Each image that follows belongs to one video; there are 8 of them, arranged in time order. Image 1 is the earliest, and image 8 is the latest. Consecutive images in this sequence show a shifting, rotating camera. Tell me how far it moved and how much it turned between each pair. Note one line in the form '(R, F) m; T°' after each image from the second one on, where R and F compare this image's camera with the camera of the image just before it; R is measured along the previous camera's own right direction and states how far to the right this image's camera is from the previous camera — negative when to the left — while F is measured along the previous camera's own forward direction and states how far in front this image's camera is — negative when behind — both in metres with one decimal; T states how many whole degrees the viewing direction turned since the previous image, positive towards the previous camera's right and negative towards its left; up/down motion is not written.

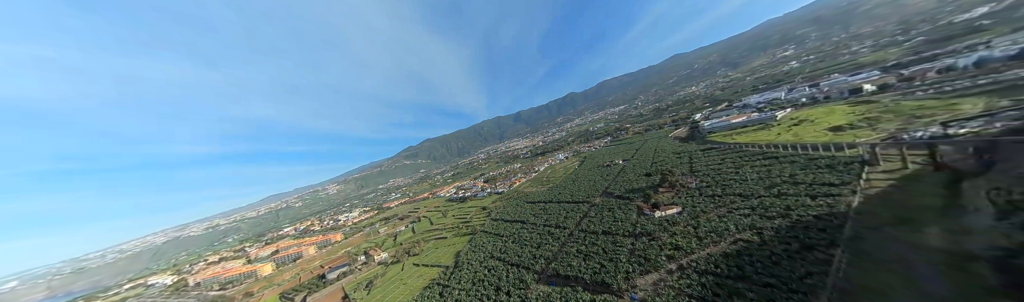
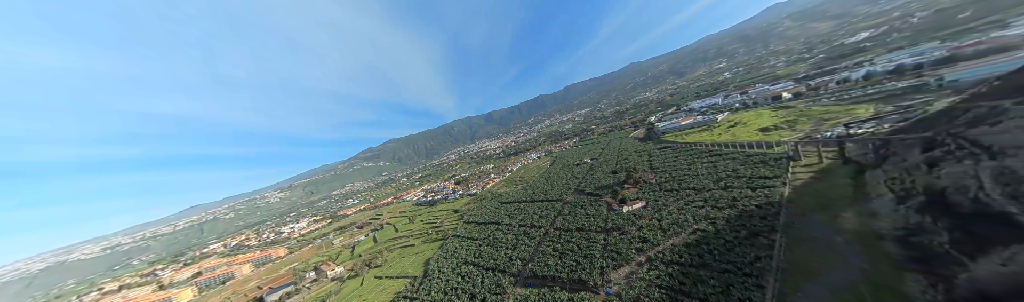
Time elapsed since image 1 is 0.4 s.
(-0.6, +3.2) m; +8°
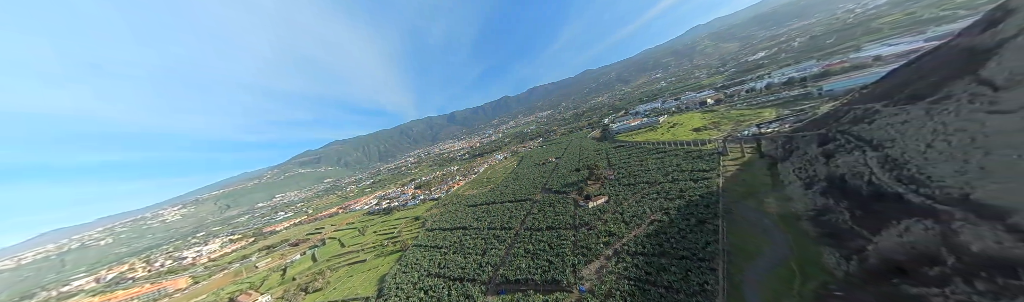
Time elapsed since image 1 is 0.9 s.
(-1.1, +3.1) m; +10°
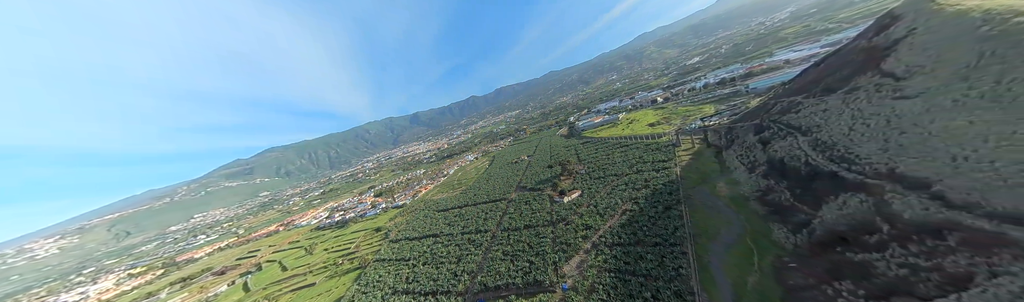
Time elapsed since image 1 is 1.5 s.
(-0.6, +2.6) m; +9°
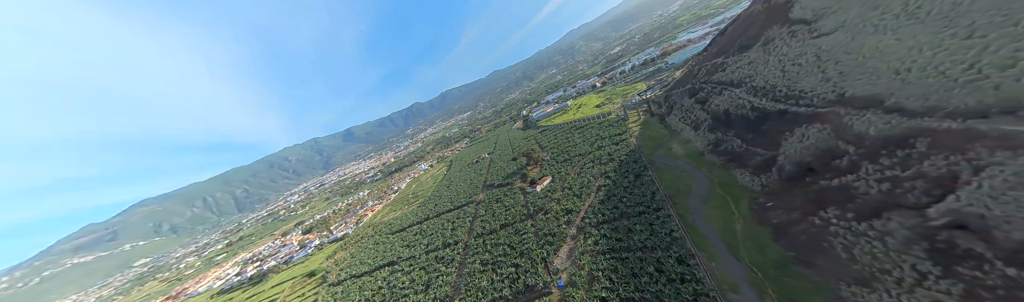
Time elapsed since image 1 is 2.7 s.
(-1.0, +5.1) m; +13°
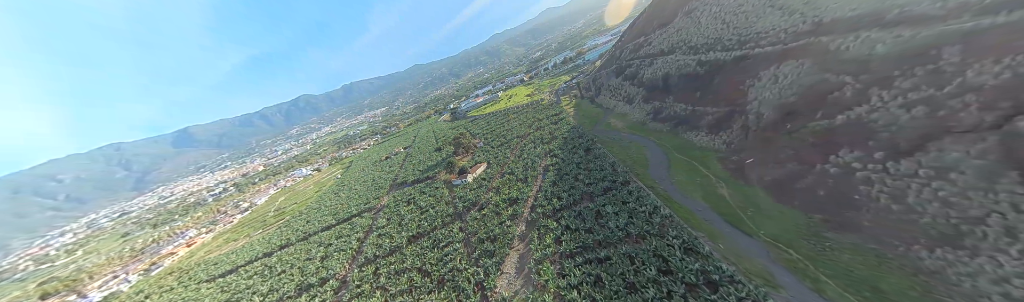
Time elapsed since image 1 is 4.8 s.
(+1.5, +10.1) m; +20°
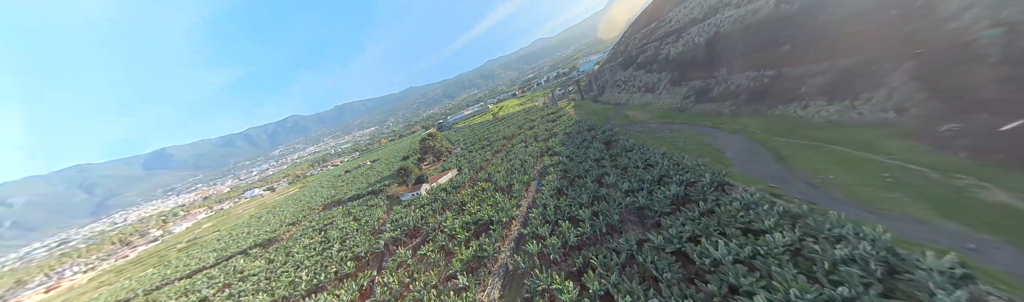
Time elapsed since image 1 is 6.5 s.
(+1.3, +9.5) m; +2°
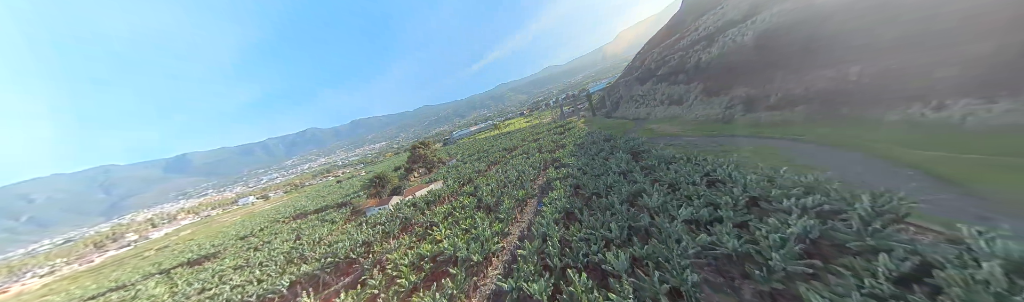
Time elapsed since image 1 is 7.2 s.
(+0.8, +3.8) m; -2°
